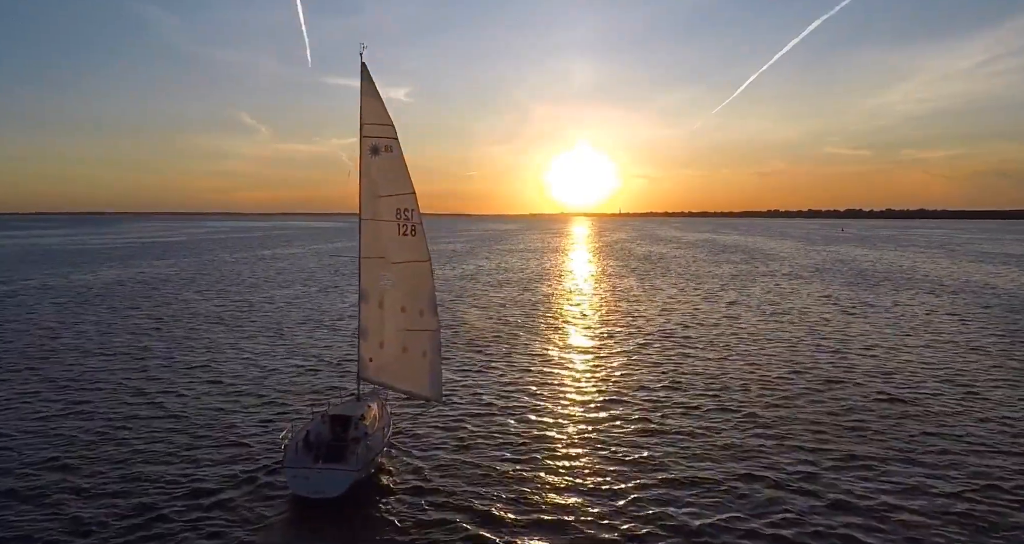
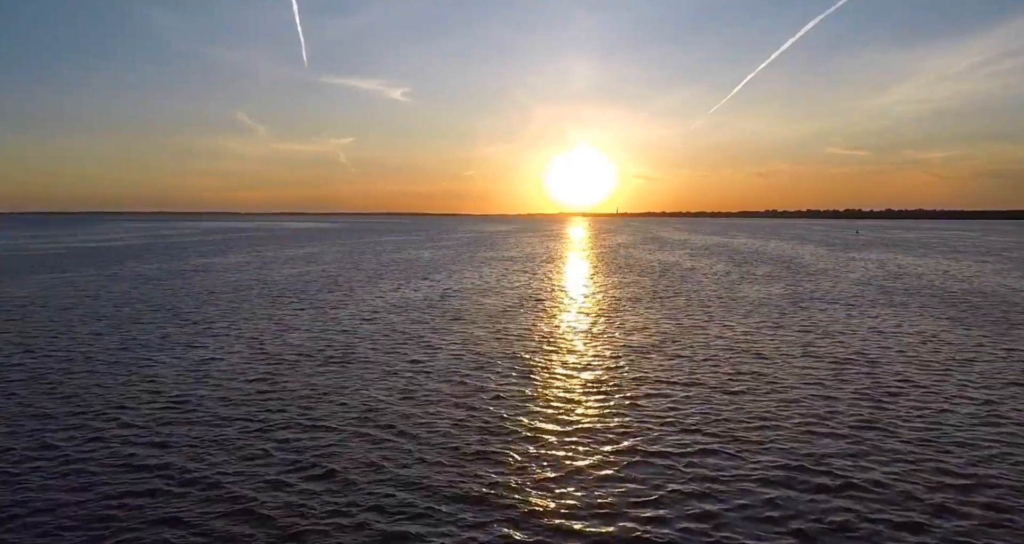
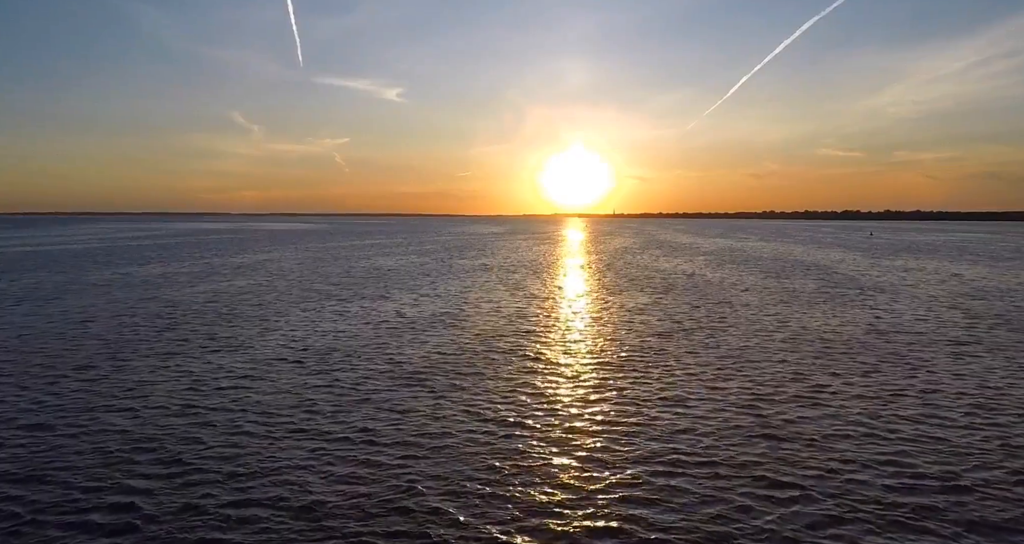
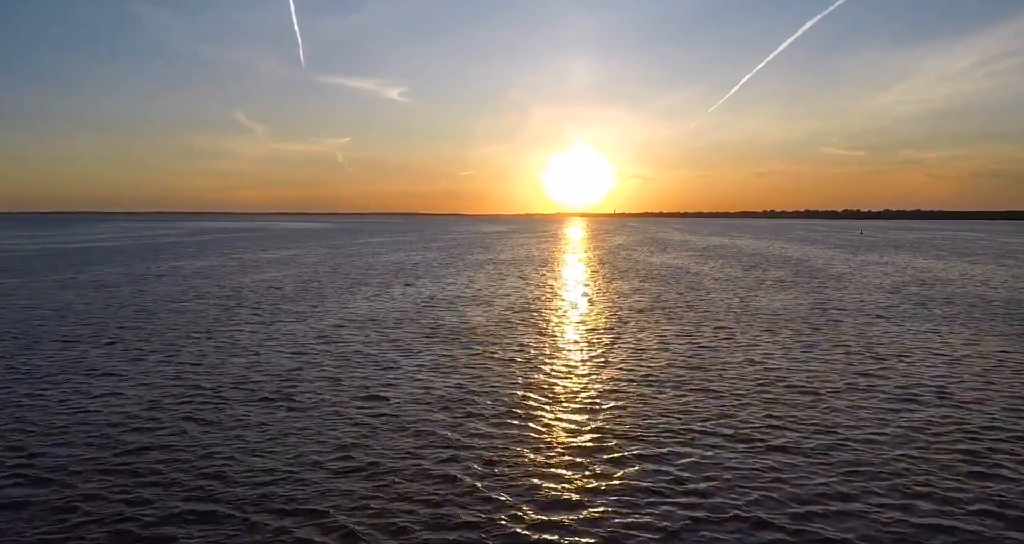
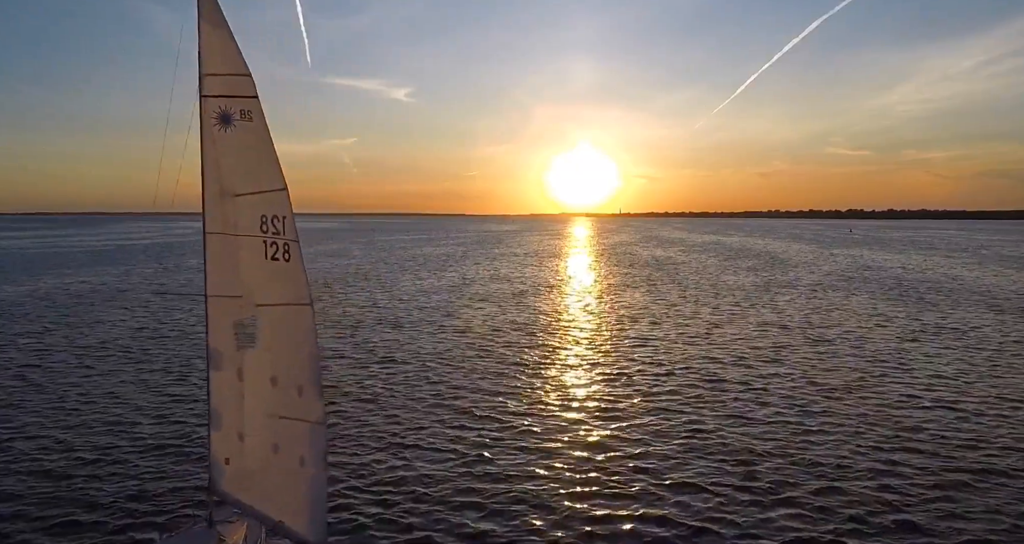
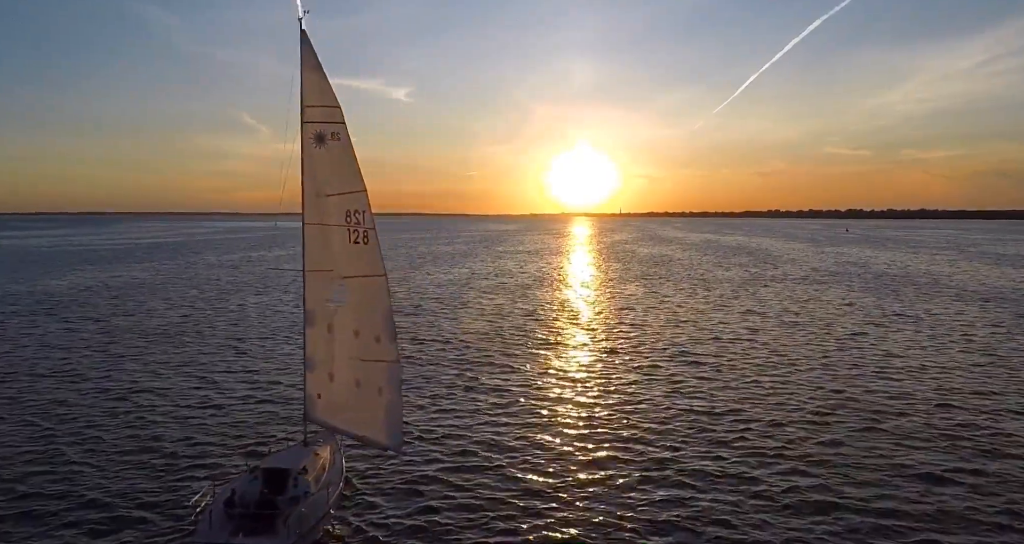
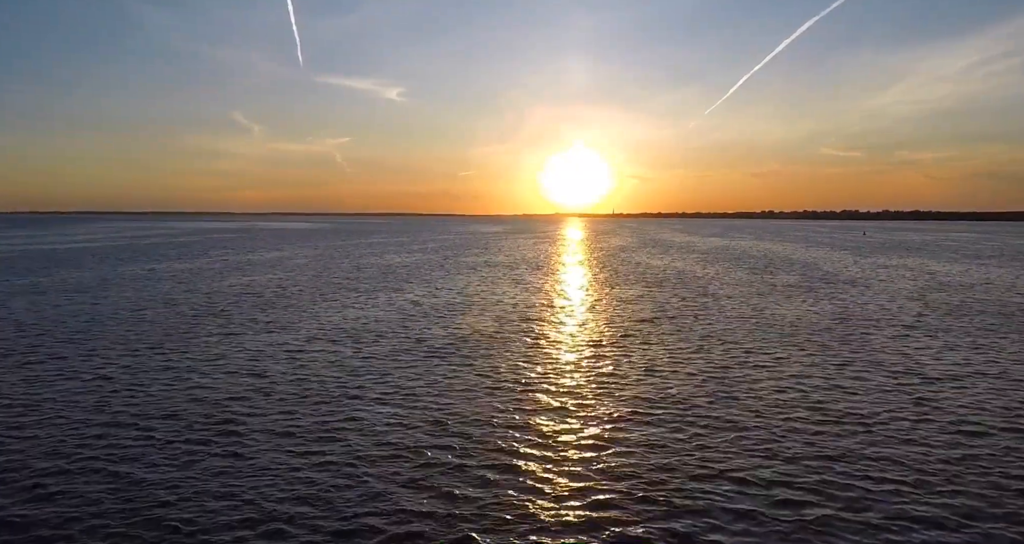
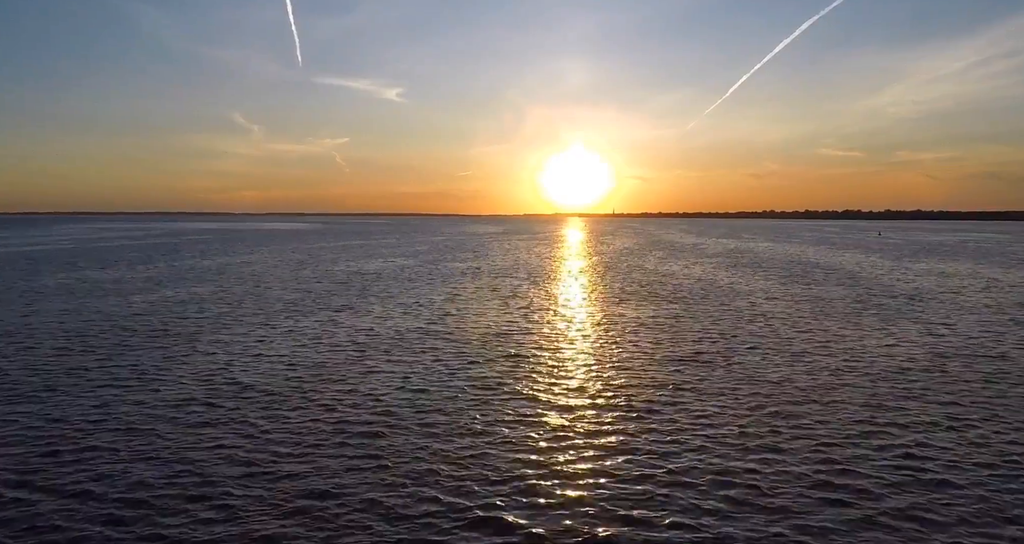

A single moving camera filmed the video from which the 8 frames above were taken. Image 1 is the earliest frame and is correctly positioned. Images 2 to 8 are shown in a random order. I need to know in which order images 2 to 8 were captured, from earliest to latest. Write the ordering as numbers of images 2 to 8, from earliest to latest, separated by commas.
6, 5, 2, 4, 7, 3, 8
